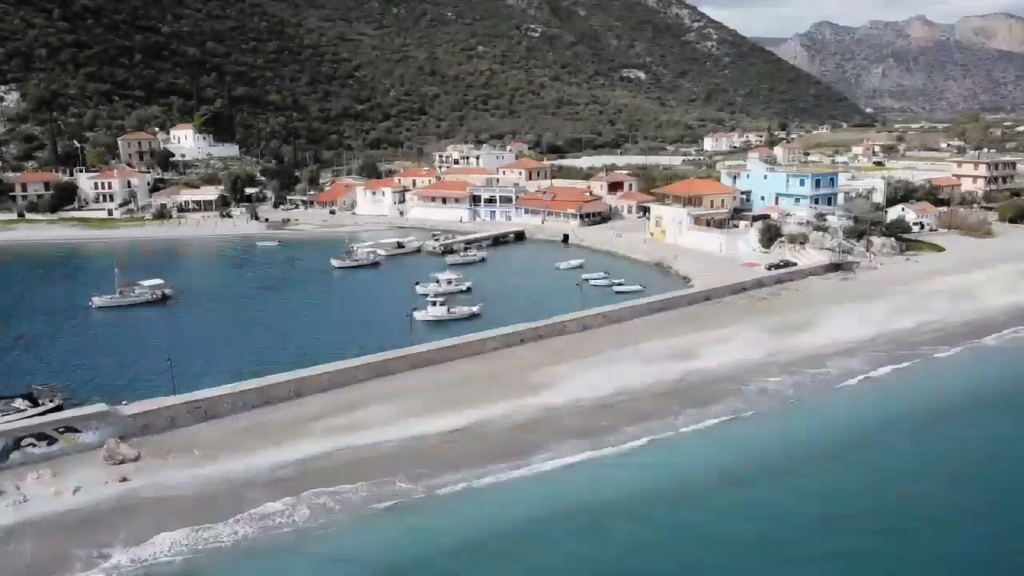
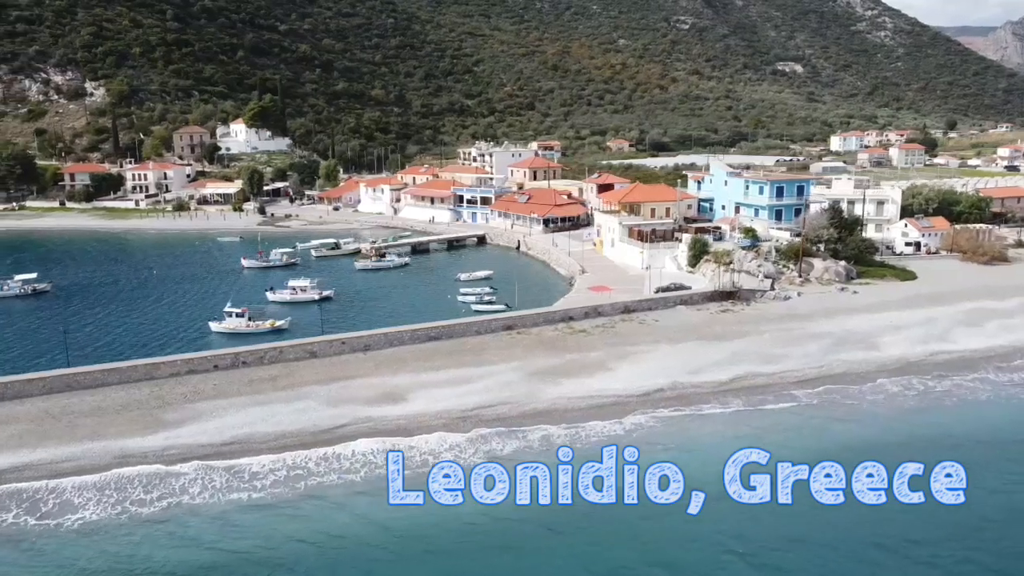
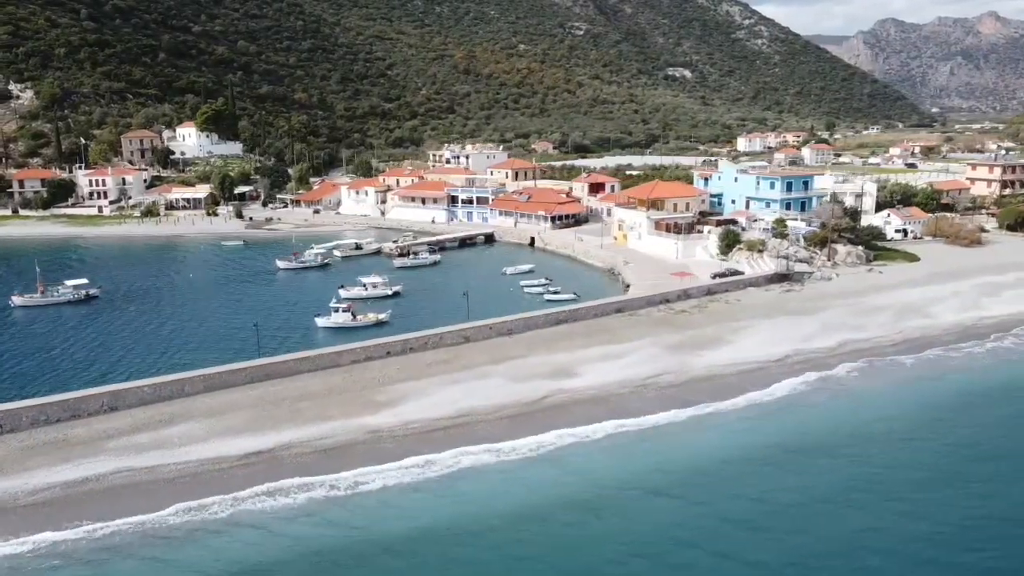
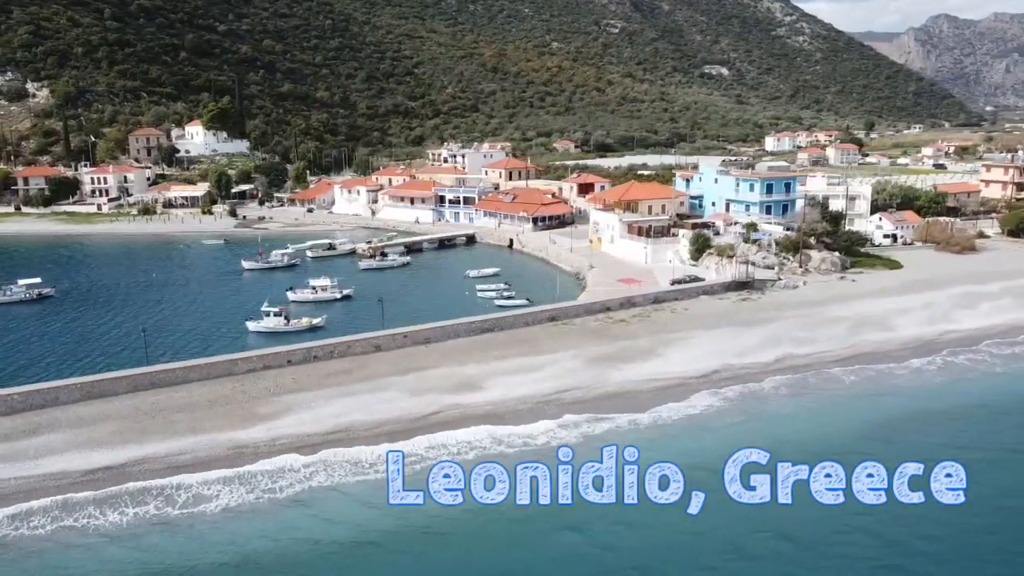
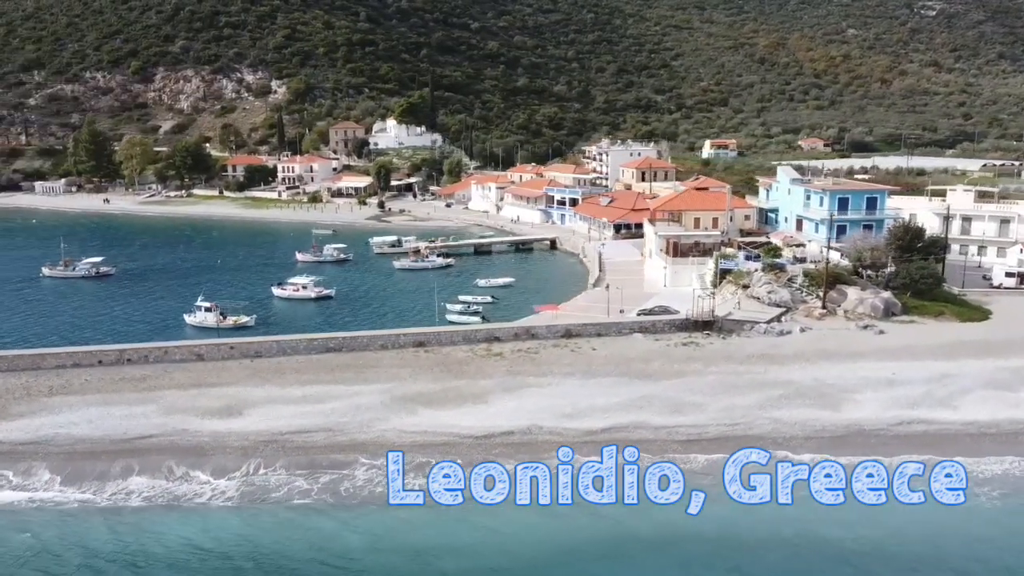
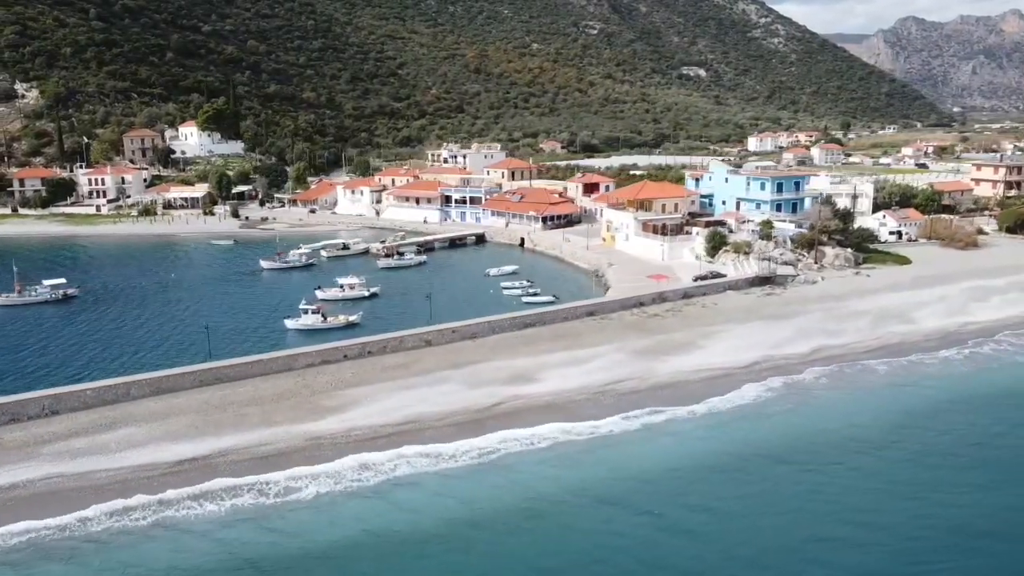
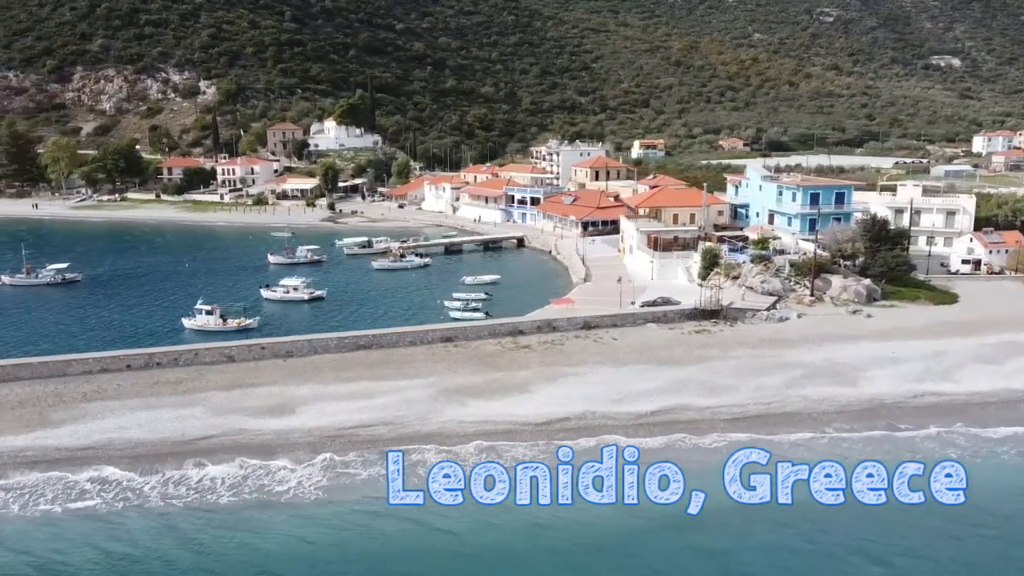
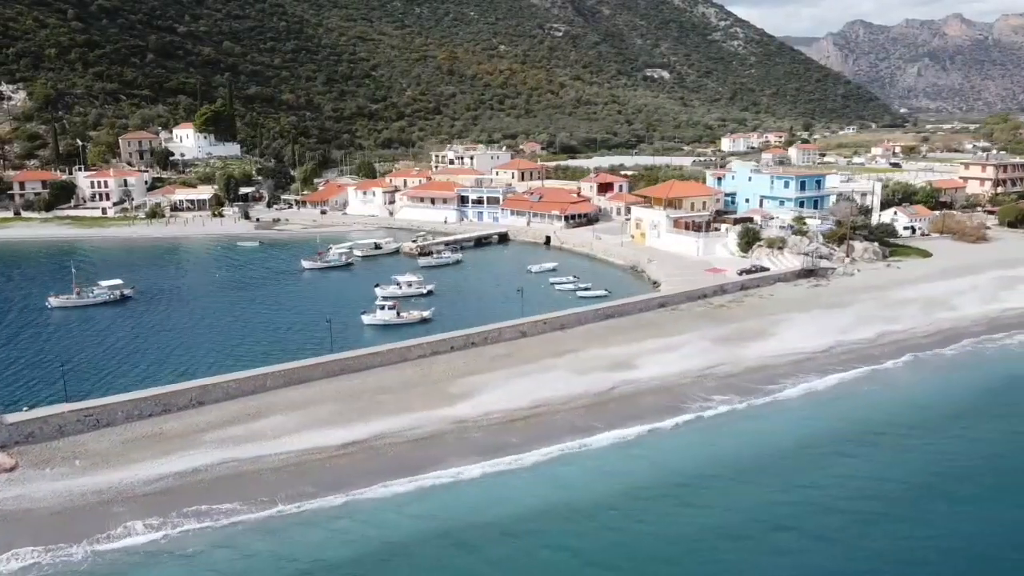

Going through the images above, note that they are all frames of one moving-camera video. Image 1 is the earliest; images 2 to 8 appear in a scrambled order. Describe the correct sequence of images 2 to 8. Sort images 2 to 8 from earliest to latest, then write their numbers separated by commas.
8, 3, 6, 4, 2, 7, 5
